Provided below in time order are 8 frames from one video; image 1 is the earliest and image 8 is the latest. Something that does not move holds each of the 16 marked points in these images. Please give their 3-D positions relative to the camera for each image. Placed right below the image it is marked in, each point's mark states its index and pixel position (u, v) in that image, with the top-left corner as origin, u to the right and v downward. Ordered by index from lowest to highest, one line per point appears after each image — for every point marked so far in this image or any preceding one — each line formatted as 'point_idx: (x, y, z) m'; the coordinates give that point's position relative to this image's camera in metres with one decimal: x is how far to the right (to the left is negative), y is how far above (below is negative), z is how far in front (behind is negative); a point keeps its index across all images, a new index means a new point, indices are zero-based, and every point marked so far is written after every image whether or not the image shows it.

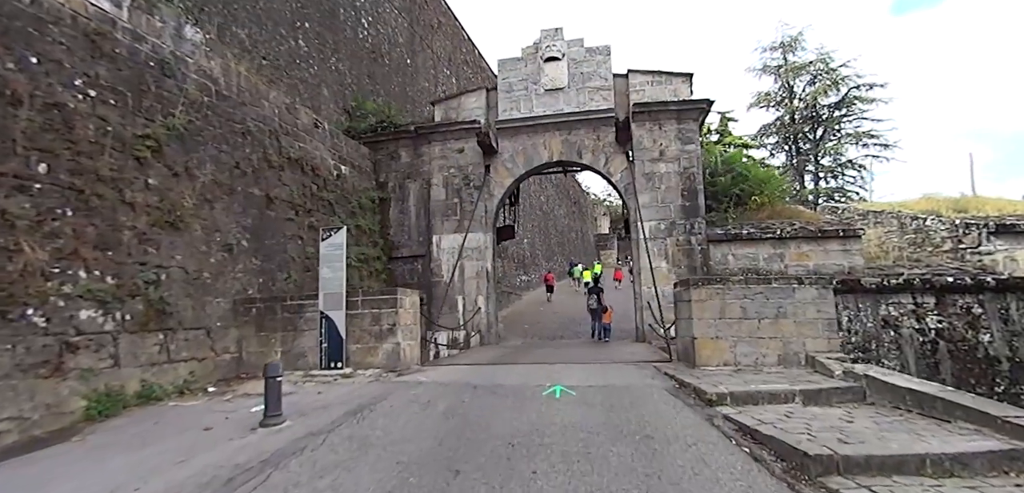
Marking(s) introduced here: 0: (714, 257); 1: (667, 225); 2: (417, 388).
0: (+3.8, -0.2, +8.7) m
1: (+3.0, +0.4, +8.8) m
2: (-0.9, -1.4, +4.5) m
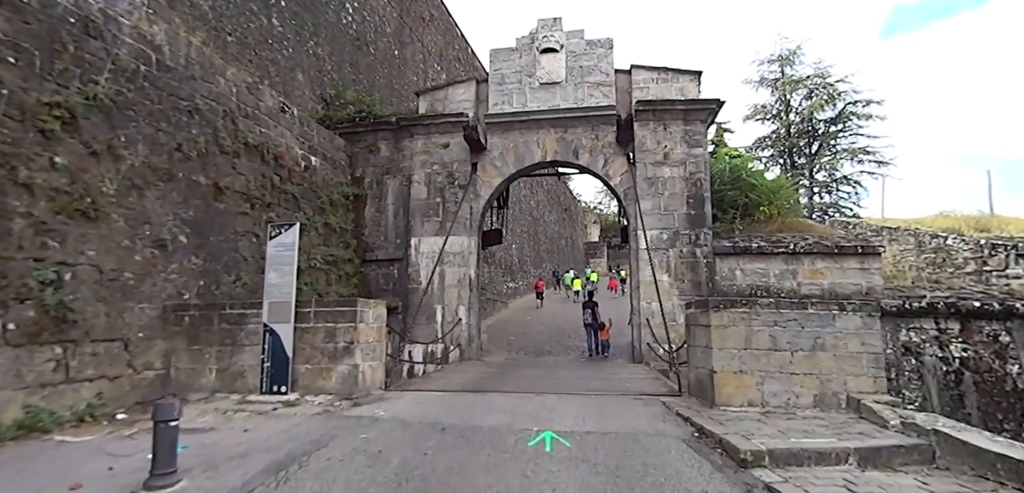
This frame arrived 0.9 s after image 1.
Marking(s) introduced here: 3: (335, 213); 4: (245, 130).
0: (+3.5, -0.4, +7.9) m
1: (+2.7, +0.2, +8.0) m
2: (-1.1, -1.4, +3.5) m
3: (-3.3, +0.6, +8.5) m
4: (-3.9, +1.7, +6.7) m
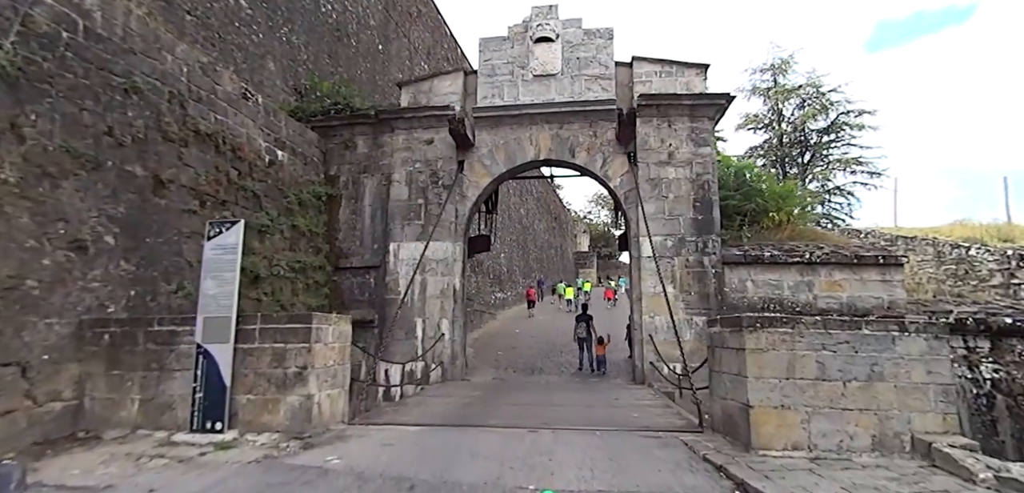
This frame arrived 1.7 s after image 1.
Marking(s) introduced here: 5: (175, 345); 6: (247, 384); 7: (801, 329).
0: (+3.4, -0.6, +7.2) m
1: (+2.6, +0.1, +7.3) m
2: (-1.2, -1.4, +2.7) m
3: (-3.4, +0.5, +7.7) m
4: (-4.0, +1.6, +5.9) m
5: (-2.9, -0.8, +4.0) m
6: (-2.2, -1.1, +3.8) m
7: (+2.1, -0.6, +3.3) m
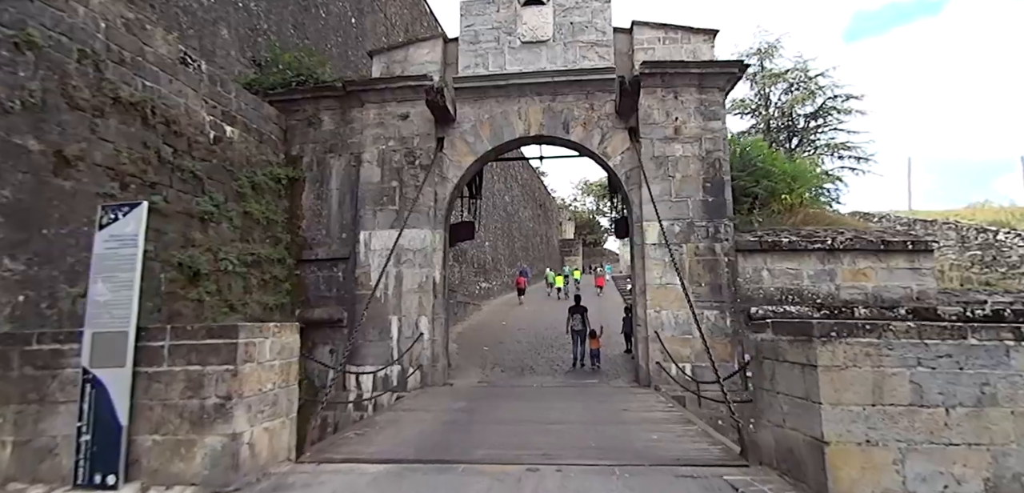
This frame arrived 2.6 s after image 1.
0: (+3.2, -0.4, +6.4) m
1: (+2.4, +0.3, +6.5) m
2: (-1.2, -1.4, +1.8) m
3: (-3.6, +0.7, +6.7) m
4: (-4.1, +1.7, +4.8) m
5: (-3.0, -0.8, +3.0) m
6: (-2.2, -1.1, +2.8) m
7: (+2.0, -0.5, +2.5) m
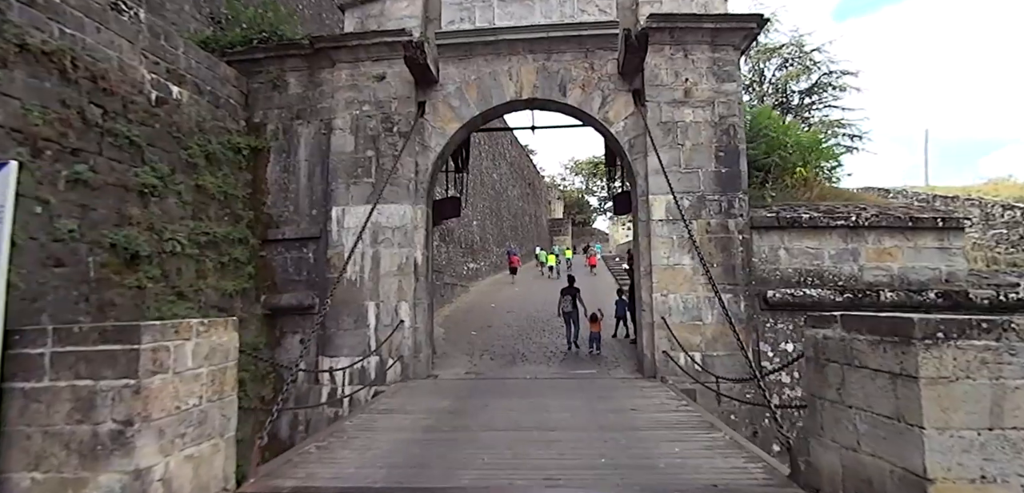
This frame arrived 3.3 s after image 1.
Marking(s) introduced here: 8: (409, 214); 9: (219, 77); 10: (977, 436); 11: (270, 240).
0: (+3.1, -0.1, +5.8) m
1: (+2.3, +0.6, +5.8) m
2: (-1.2, -1.3, +1.1) m
3: (-3.7, +0.9, +5.8) m
4: (-4.2, +1.9, +3.9) m
5: (-3.0, -0.7, +2.3) m
6: (-2.2, -0.9, +2.1) m
7: (+2.0, -0.4, +1.9) m
8: (-1.4, +0.4, +6.1) m
9: (-3.9, +2.3, +6.2) m
10: (+1.8, -0.7, +1.8) m
11: (-3.3, +0.1, +6.3) m
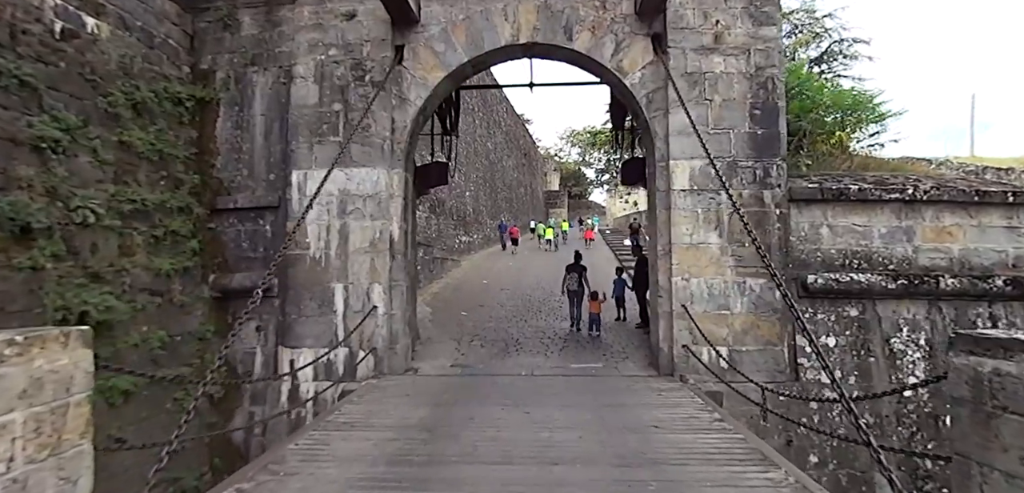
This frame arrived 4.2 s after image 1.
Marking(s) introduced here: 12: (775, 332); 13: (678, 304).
0: (+3.0, +0.2, +5.0) m
1: (+2.2, +0.8, +4.9) m
2: (-1.2, -1.3, +0.3) m
3: (-3.8, +1.2, +4.8) m
4: (-4.2, +2.1, +2.9) m
5: (-3.0, -0.6, +1.4) m
6: (-2.2, -0.9, +1.3) m
7: (+2.0, -0.4, +1.0) m
8: (-1.4, +0.7, +5.1) m
9: (-4.0, +2.6, +5.1) m
10: (+1.8, -0.7, +1.0) m
11: (-3.3, +0.4, +5.3) m
12: (+2.7, -0.9, +4.7) m
13: (+1.7, -0.6, +4.8) m
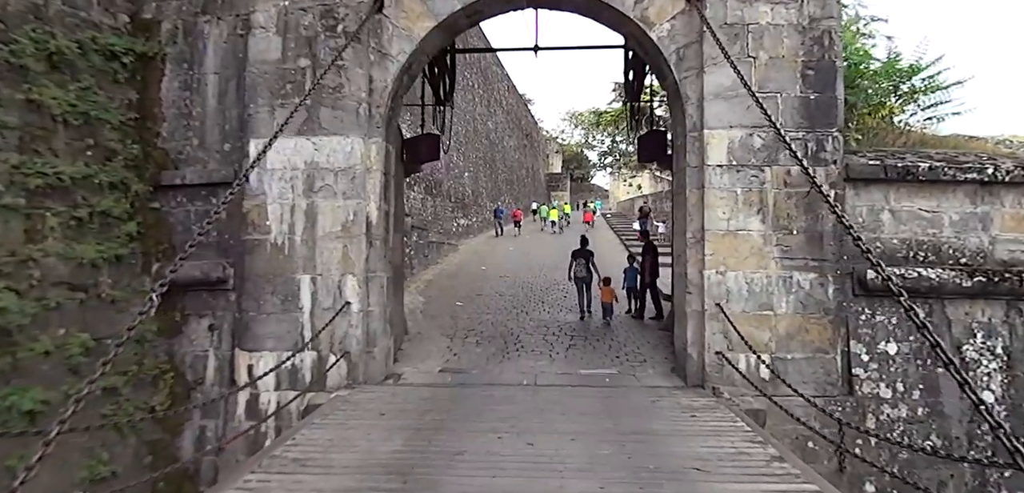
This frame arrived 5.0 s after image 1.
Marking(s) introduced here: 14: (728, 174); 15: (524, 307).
0: (+3.0, +0.3, +4.1) m
1: (+2.3, +0.9, +4.1) m
2: (-1.2, -1.3, -0.5) m
3: (-3.8, +1.4, +4.0) m
4: (-4.2, +2.2, +2.0) m
5: (-3.0, -0.6, +0.6) m
6: (-2.2, -0.9, +0.5) m
7: (+2.0, -0.4, +0.2) m
8: (-1.4, +0.9, +4.3) m
9: (-4.0, +2.8, +4.2) m
10: (+1.8, -0.7, +0.2) m
11: (-3.3, +0.6, +4.5) m
12: (+2.7, -0.8, +4.0) m
13: (+1.7, -0.5, +4.0) m
14: (+1.9, +0.6, +4.1) m
15: (+0.2, -1.1, +8.3) m
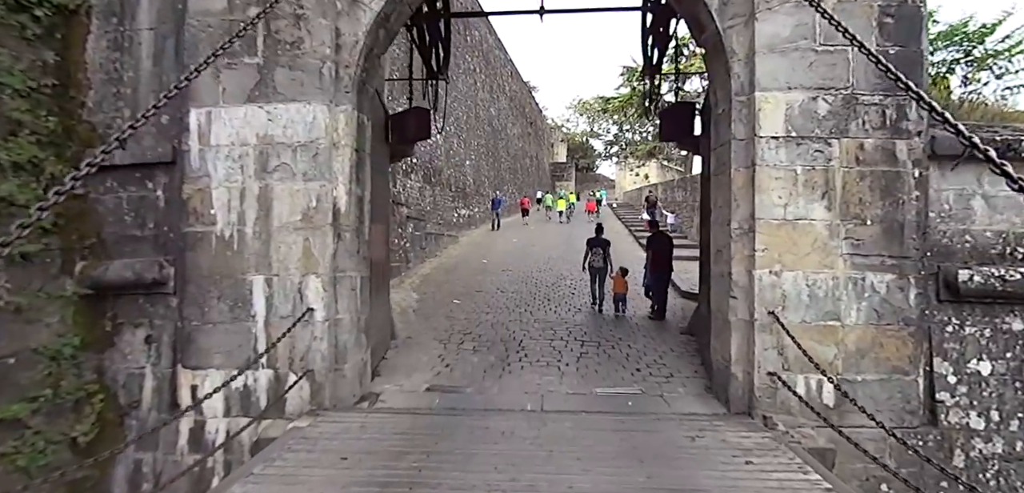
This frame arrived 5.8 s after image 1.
0: (+3.0, +0.3, +3.3) m
1: (+2.3, +1.0, +3.2) m
2: (-1.2, -1.4, -1.2) m
3: (-3.8, +1.4, +3.2) m
4: (-4.2, +2.2, +1.2) m
5: (-3.0, -0.6, -0.2) m
6: (-2.3, -0.9, -0.3) m
7: (+2.0, -0.4, -0.6) m
8: (-1.4, +0.9, +3.5) m
9: (-4.0, +2.8, +3.4) m
10: (+1.8, -0.8, -0.6) m
11: (-3.3, +0.6, +3.7) m
12: (+2.7, -0.7, +3.2) m
13: (+1.7, -0.5, +3.2) m
14: (+1.9, +0.7, +3.2) m
15: (+0.3, -1.0, +7.5) m
